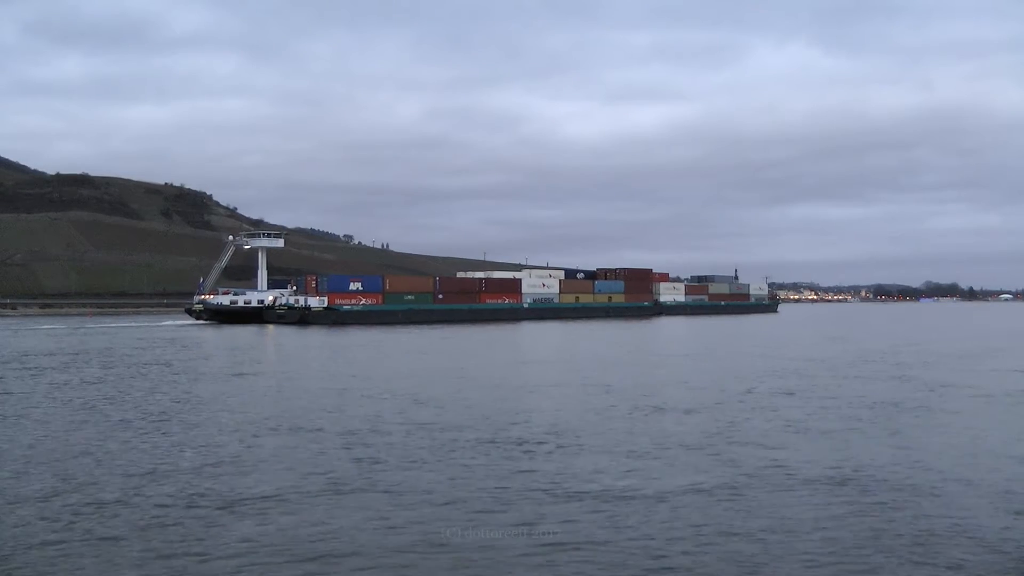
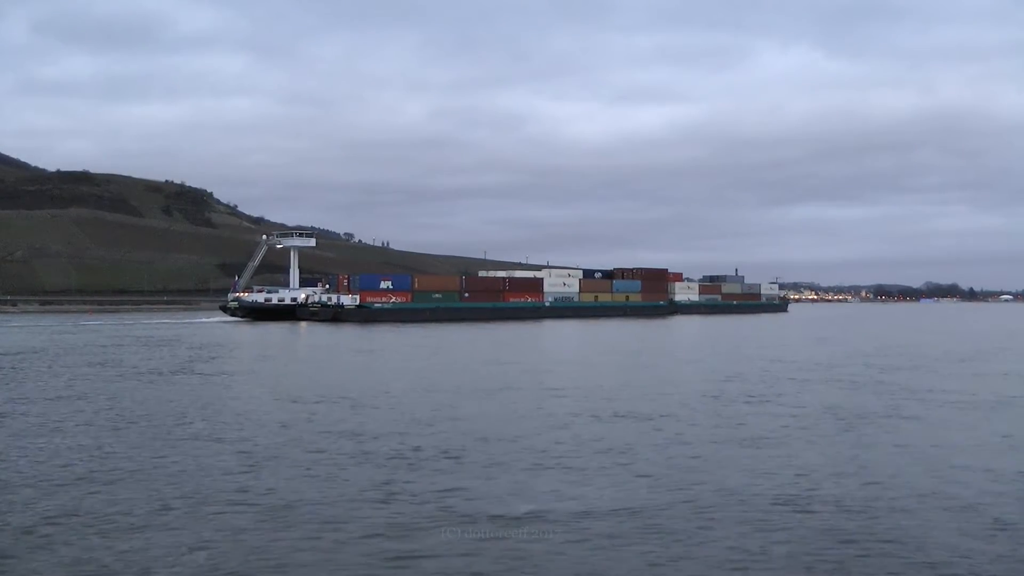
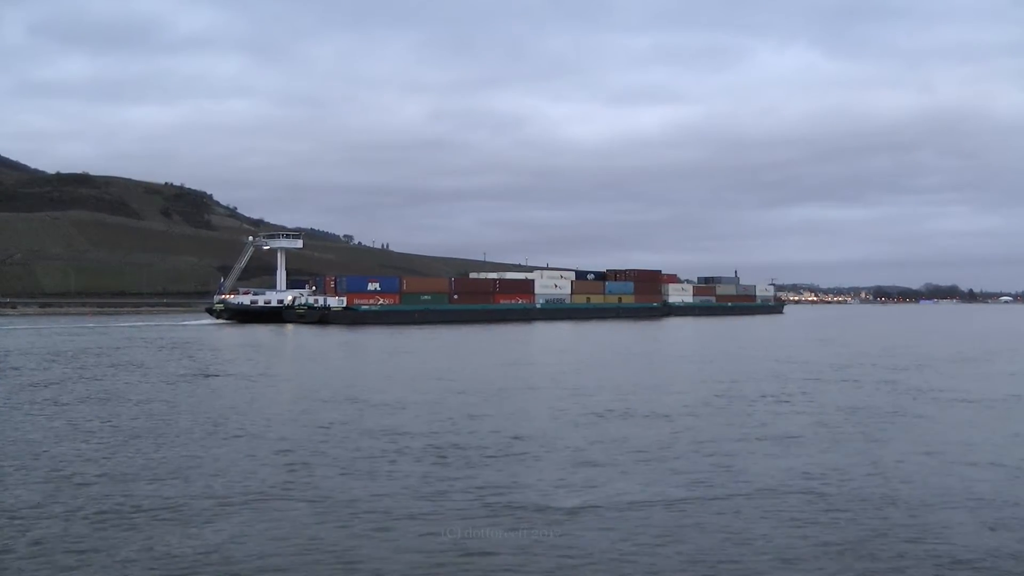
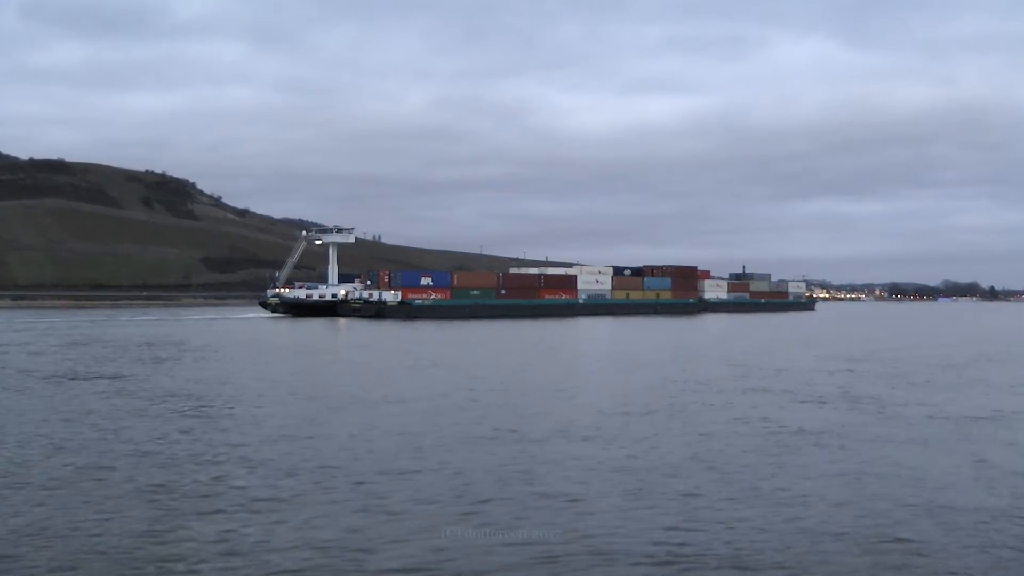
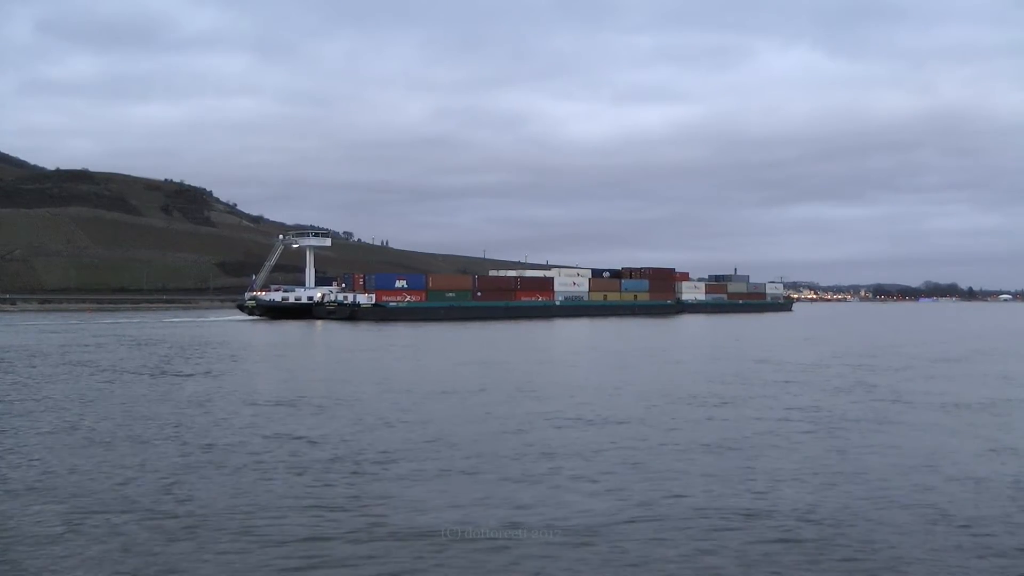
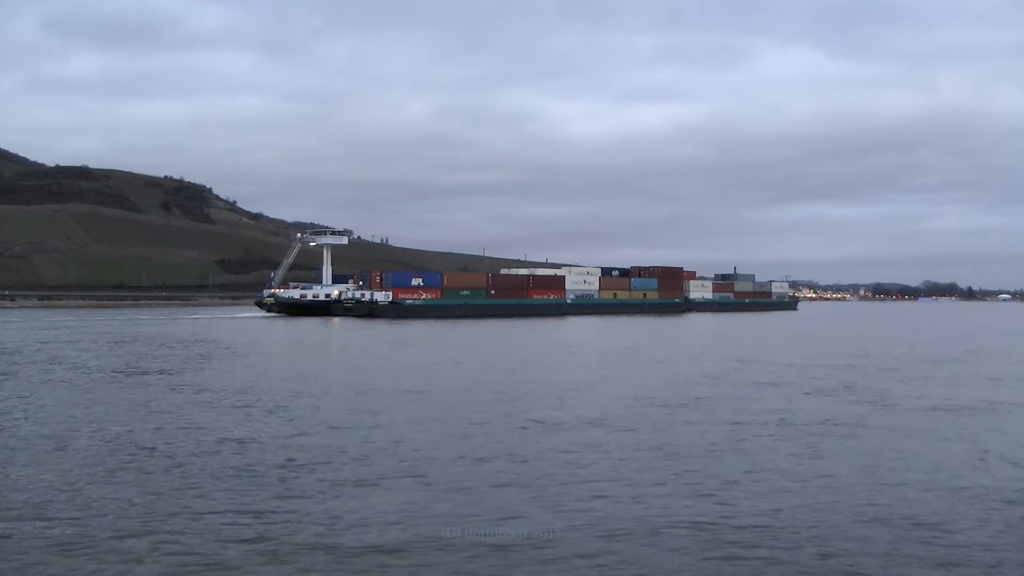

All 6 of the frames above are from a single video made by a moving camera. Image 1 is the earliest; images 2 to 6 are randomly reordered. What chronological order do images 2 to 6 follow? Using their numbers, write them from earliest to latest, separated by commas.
3, 2, 5, 6, 4
